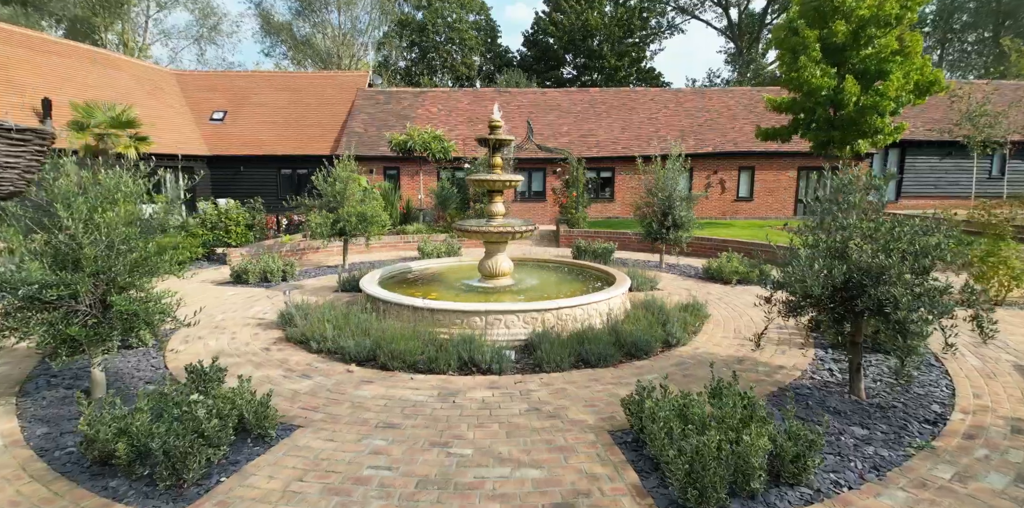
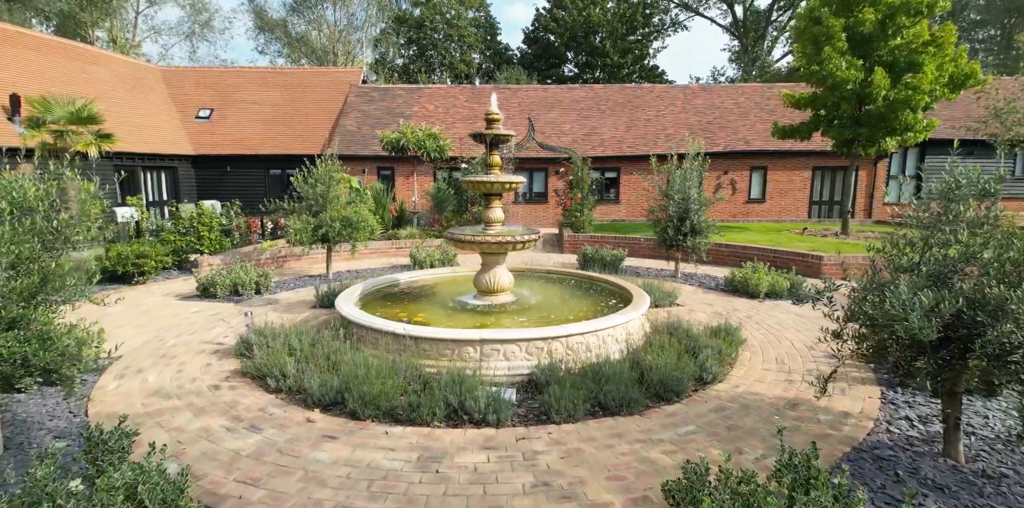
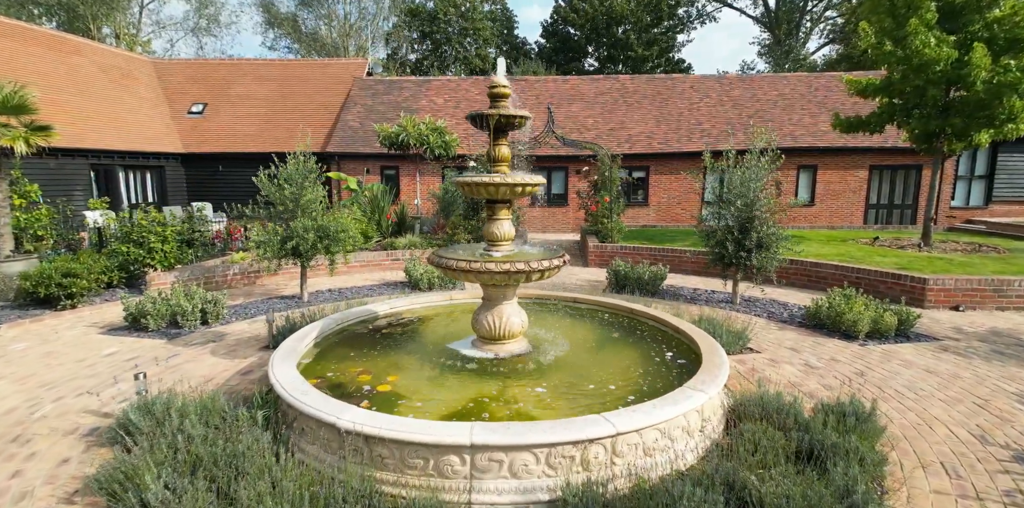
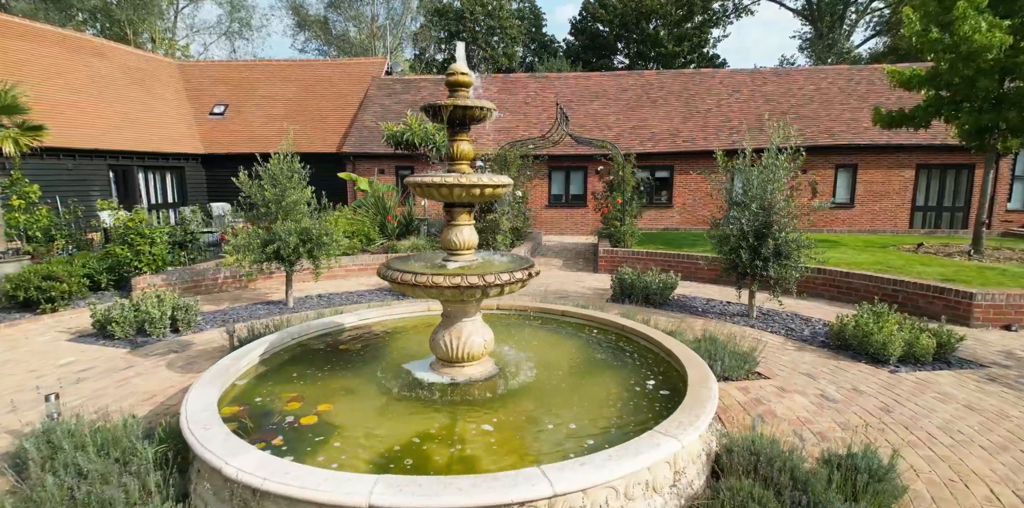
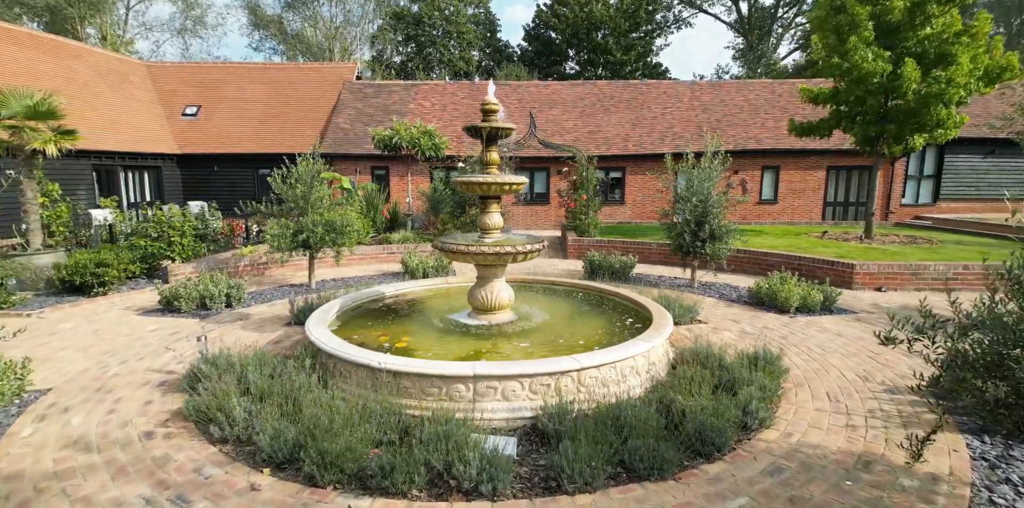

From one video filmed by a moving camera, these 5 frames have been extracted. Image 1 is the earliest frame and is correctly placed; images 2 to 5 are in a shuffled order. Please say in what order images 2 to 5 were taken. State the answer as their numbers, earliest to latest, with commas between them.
2, 5, 3, 4
